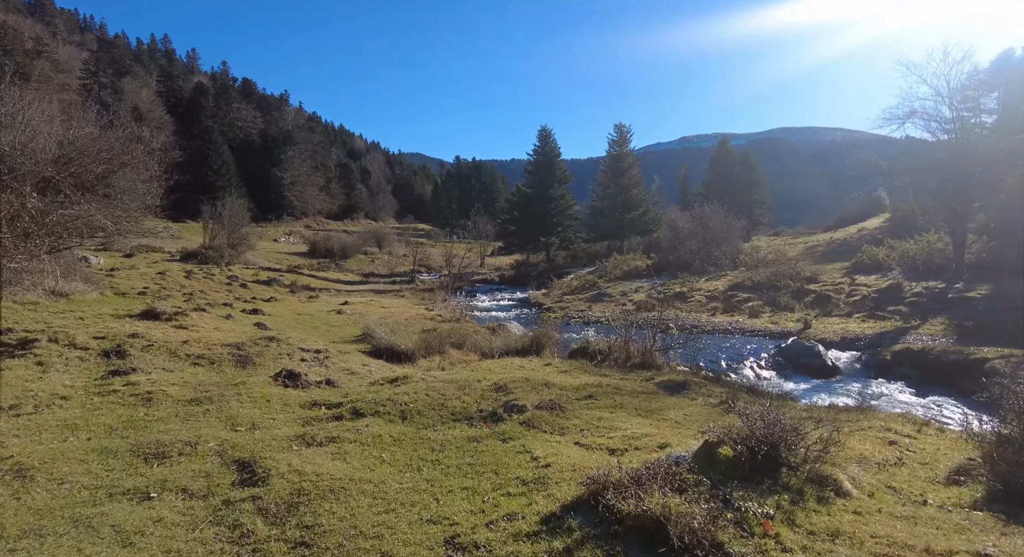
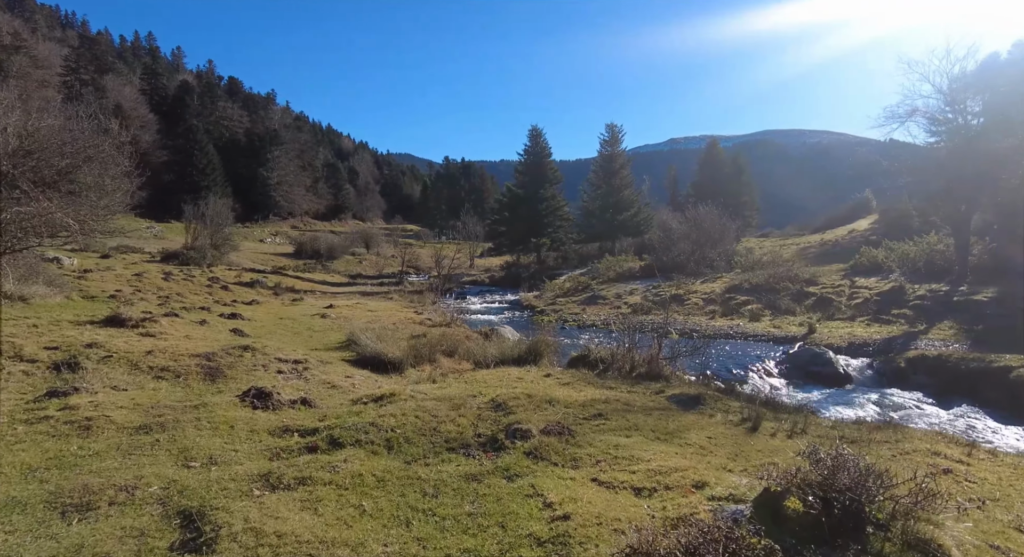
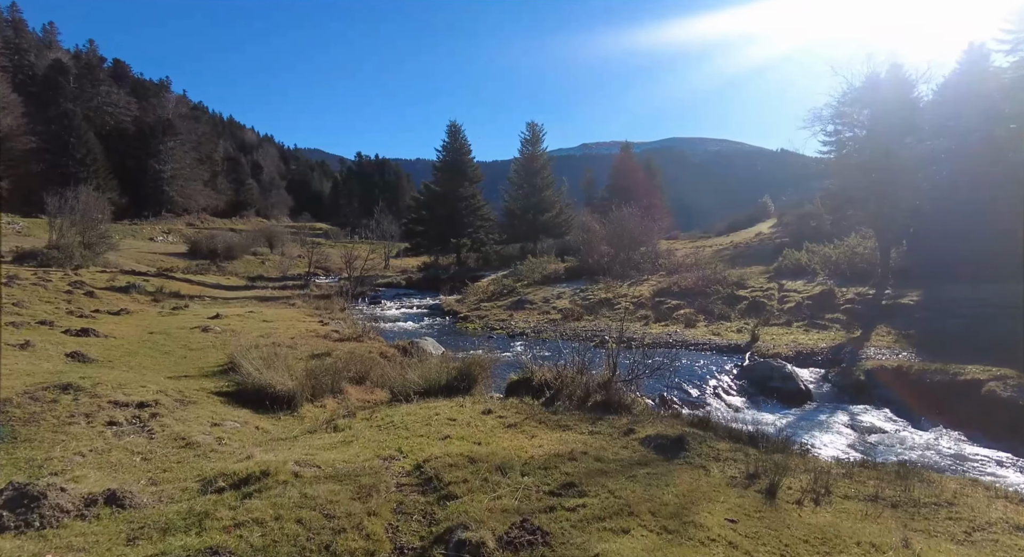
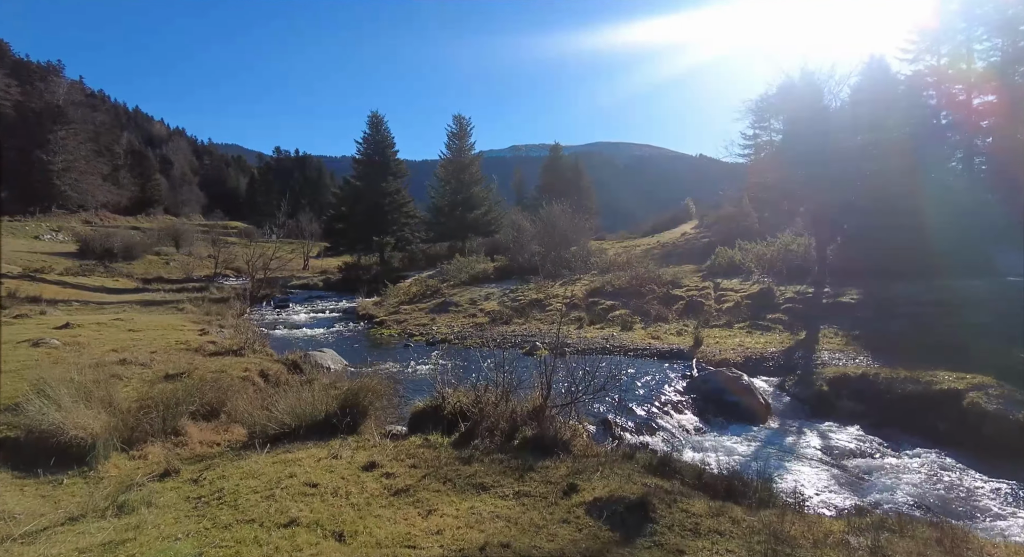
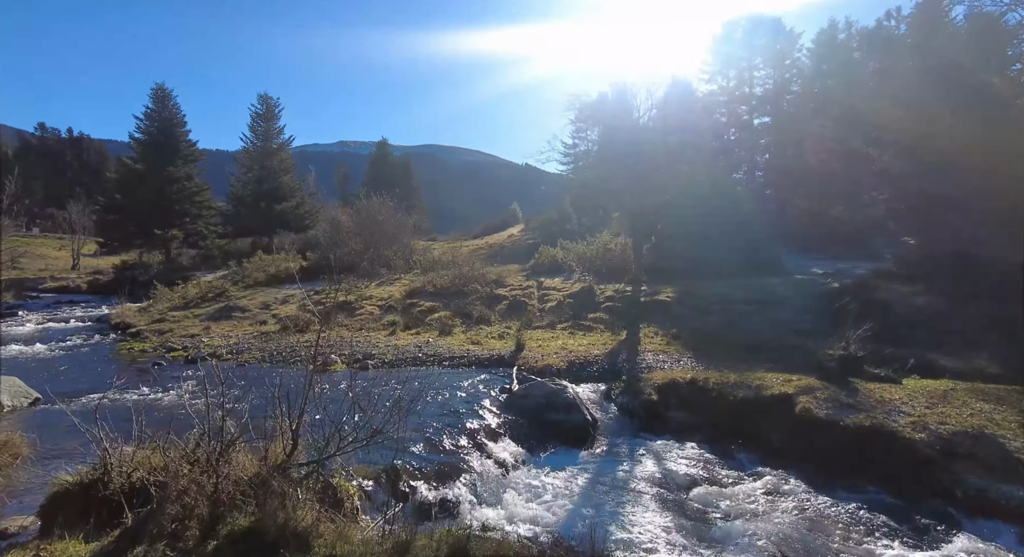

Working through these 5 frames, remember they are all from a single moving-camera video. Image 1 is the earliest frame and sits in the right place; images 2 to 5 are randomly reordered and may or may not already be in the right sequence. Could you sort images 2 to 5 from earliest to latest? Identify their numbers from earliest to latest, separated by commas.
2, 3, 4, 5
